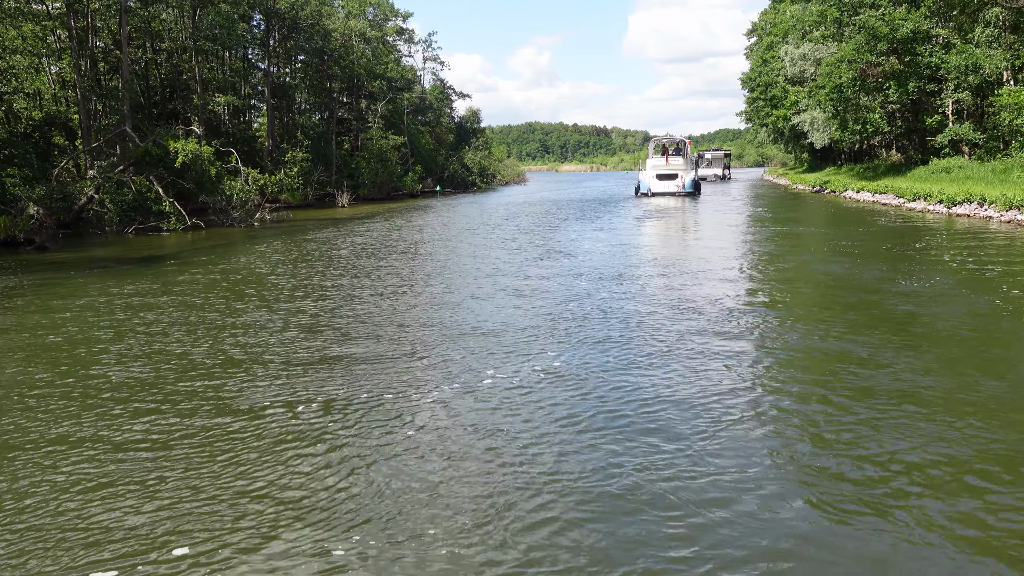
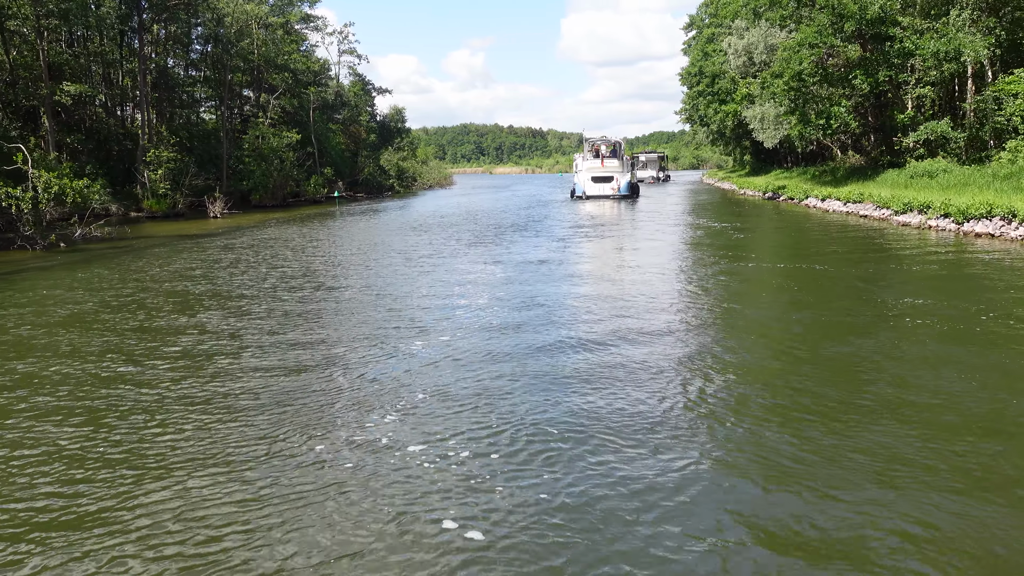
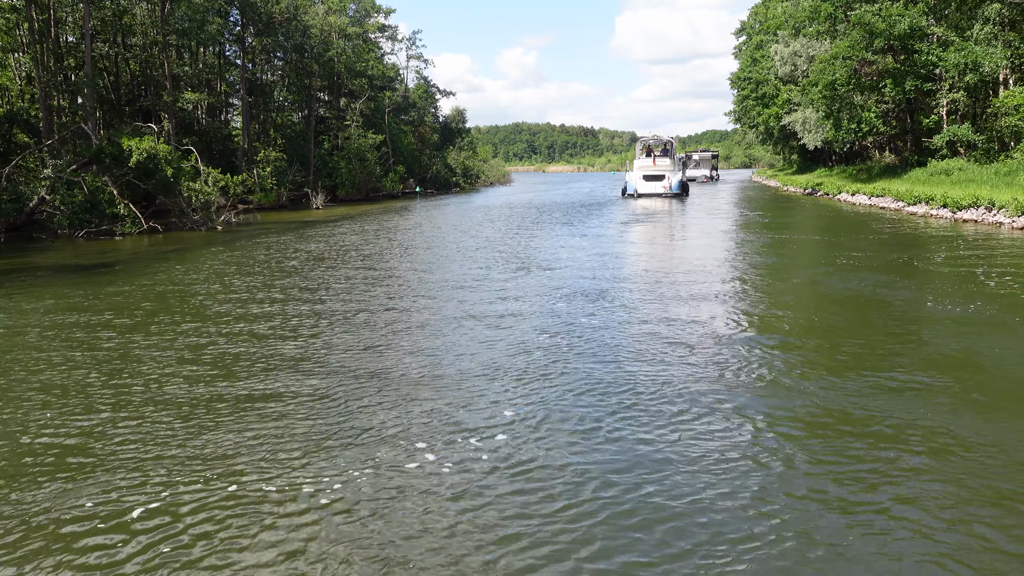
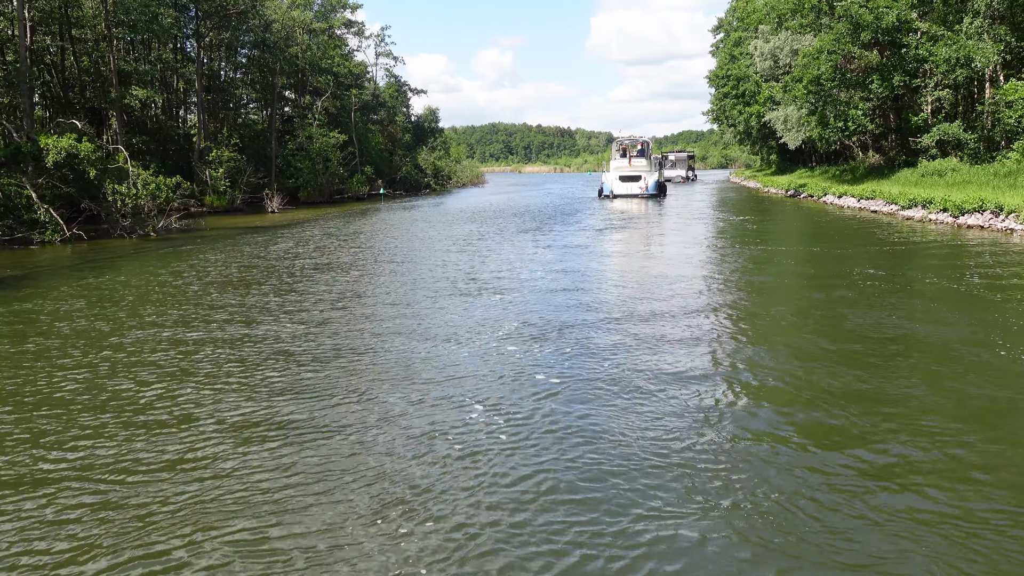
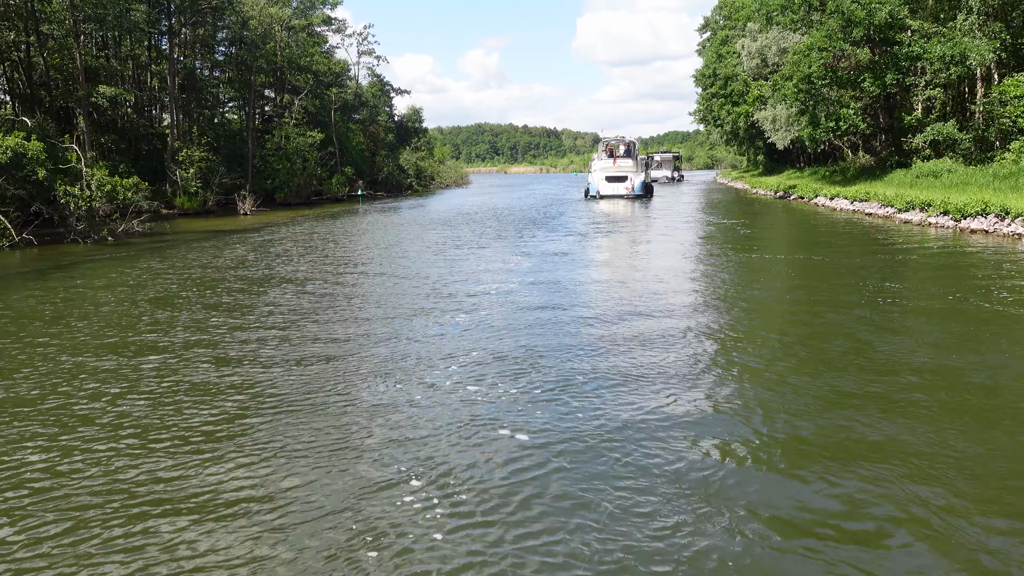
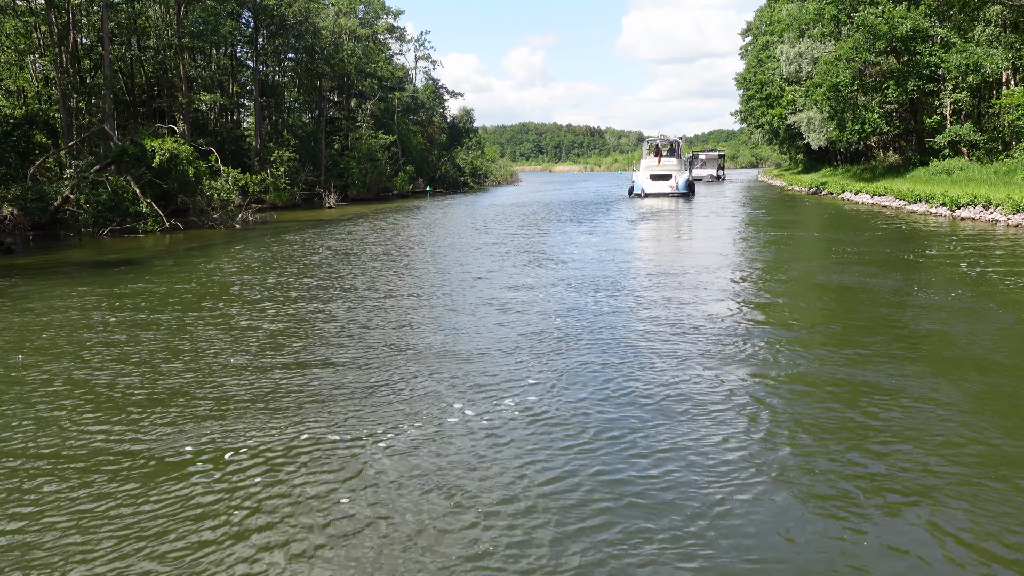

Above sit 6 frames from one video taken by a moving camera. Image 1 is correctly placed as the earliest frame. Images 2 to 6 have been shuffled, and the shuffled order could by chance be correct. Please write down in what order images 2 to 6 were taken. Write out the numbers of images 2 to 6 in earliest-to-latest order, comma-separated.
6, 3, 4, 5, 2
